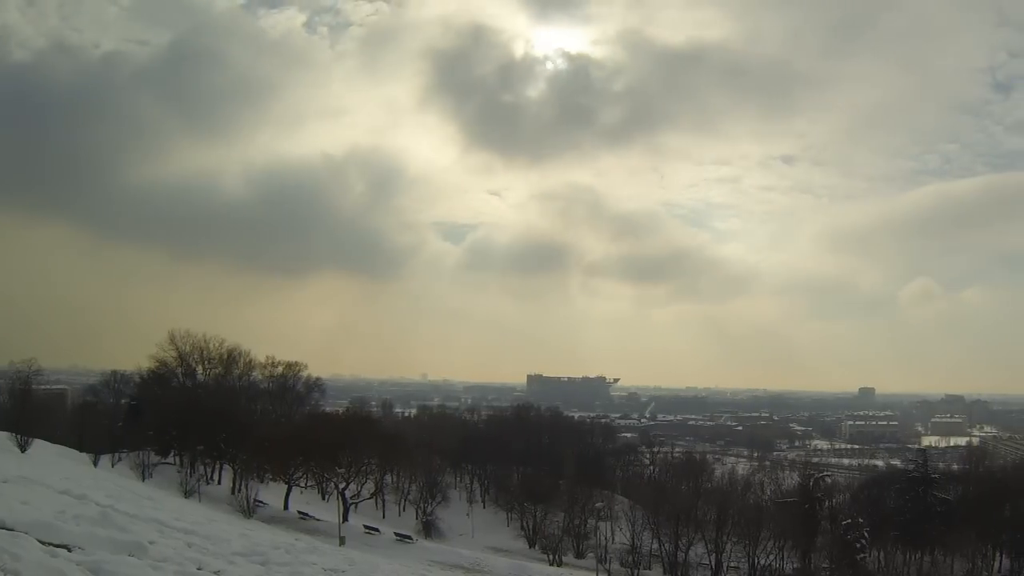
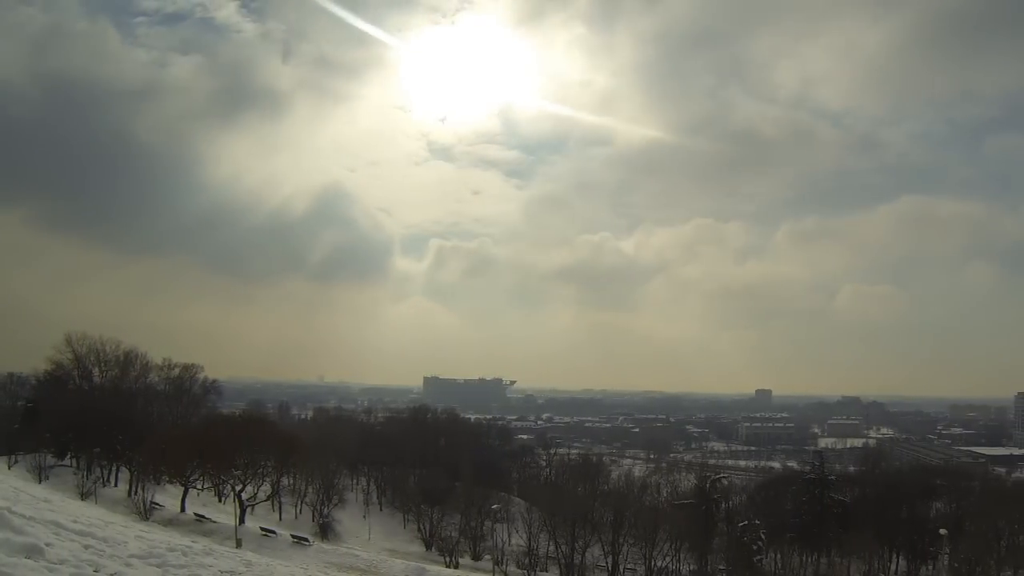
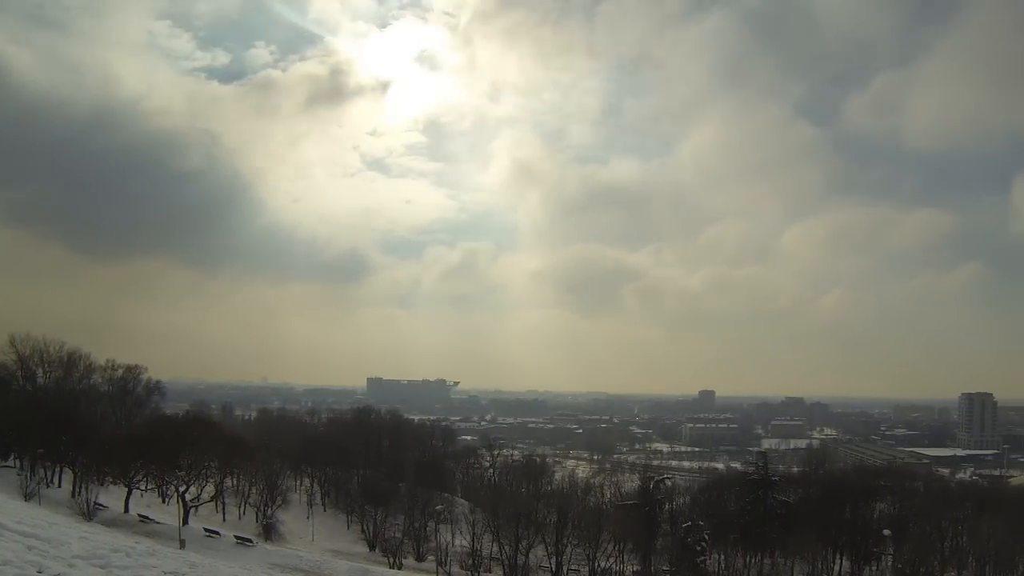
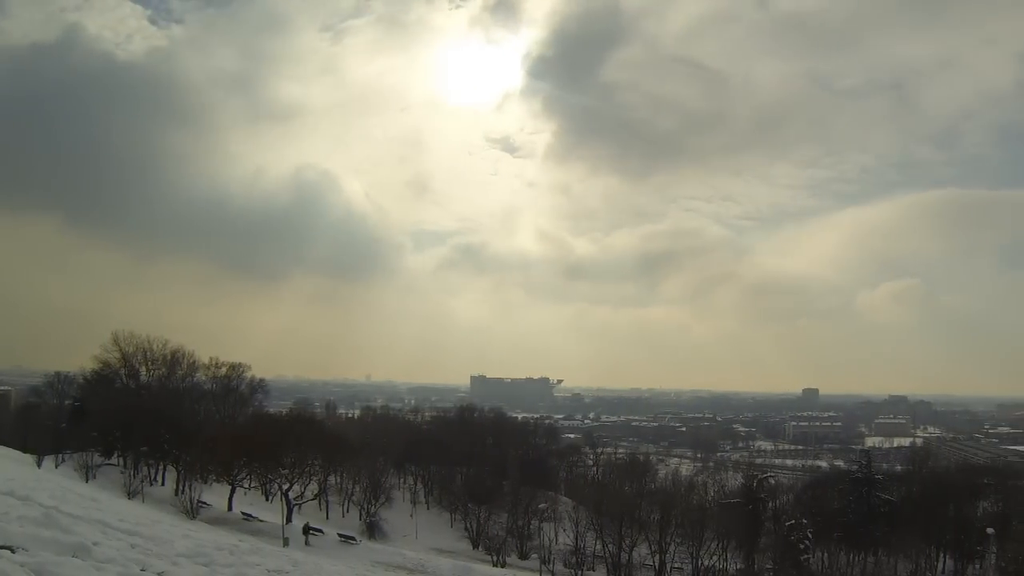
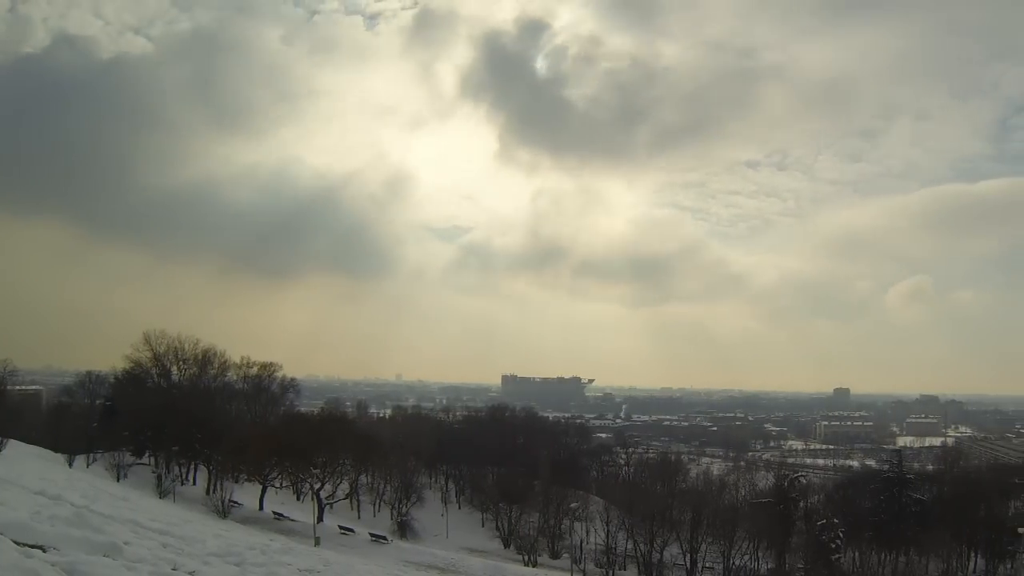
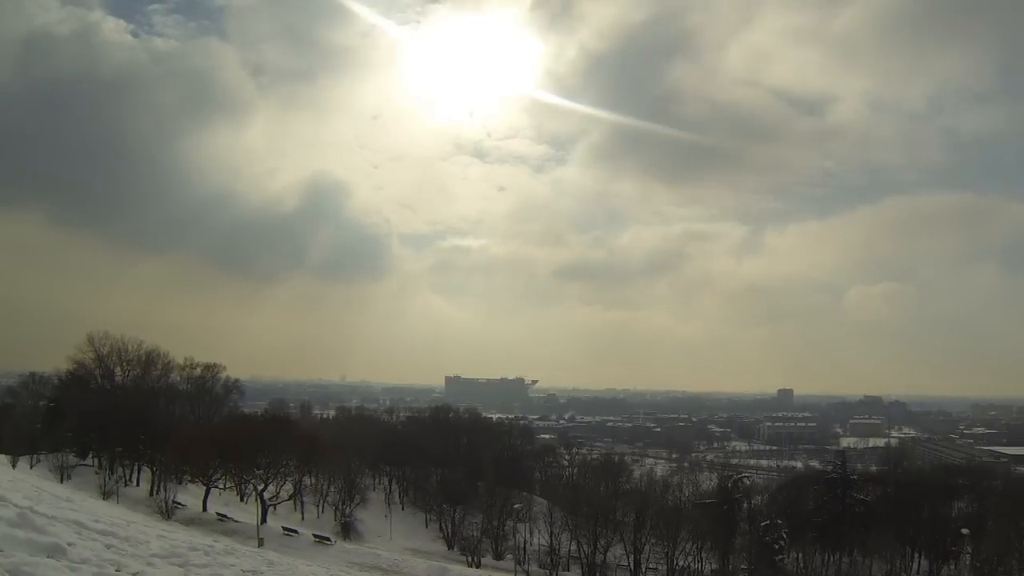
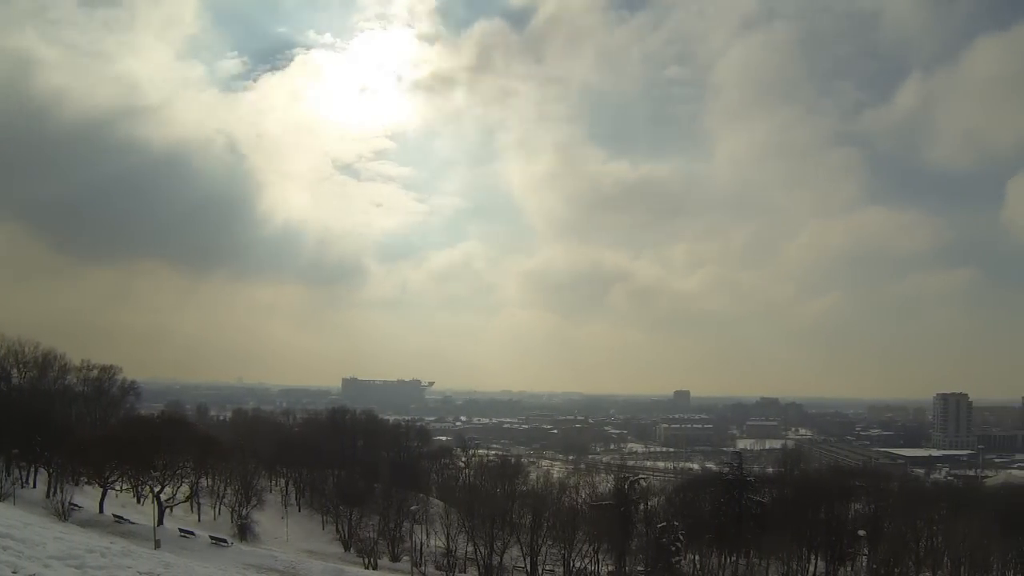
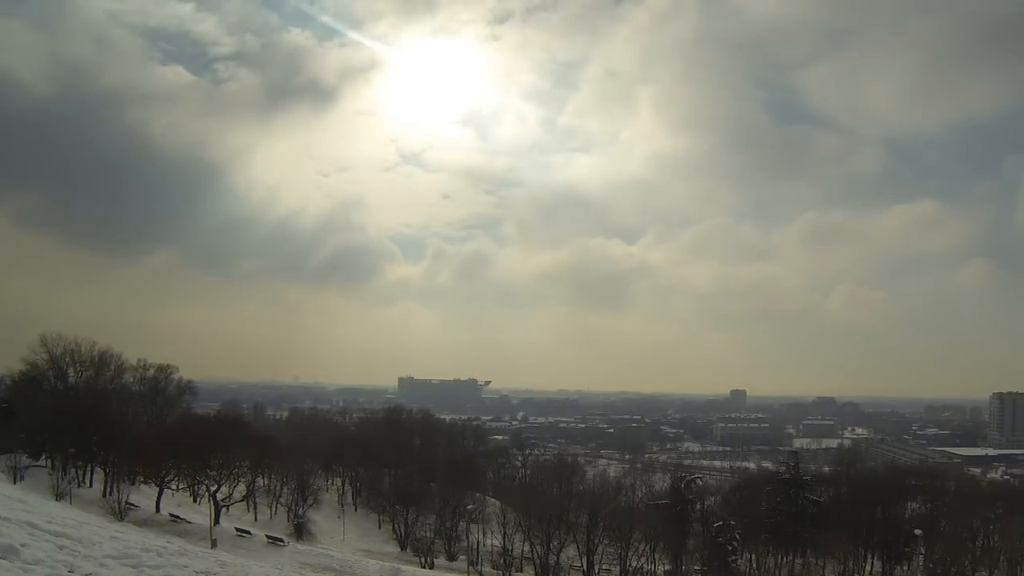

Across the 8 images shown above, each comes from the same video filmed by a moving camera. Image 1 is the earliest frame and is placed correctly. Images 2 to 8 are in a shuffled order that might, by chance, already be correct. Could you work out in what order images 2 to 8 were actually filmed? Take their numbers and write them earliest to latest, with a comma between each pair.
5, 4, 6, 2, 8, 3, 7
